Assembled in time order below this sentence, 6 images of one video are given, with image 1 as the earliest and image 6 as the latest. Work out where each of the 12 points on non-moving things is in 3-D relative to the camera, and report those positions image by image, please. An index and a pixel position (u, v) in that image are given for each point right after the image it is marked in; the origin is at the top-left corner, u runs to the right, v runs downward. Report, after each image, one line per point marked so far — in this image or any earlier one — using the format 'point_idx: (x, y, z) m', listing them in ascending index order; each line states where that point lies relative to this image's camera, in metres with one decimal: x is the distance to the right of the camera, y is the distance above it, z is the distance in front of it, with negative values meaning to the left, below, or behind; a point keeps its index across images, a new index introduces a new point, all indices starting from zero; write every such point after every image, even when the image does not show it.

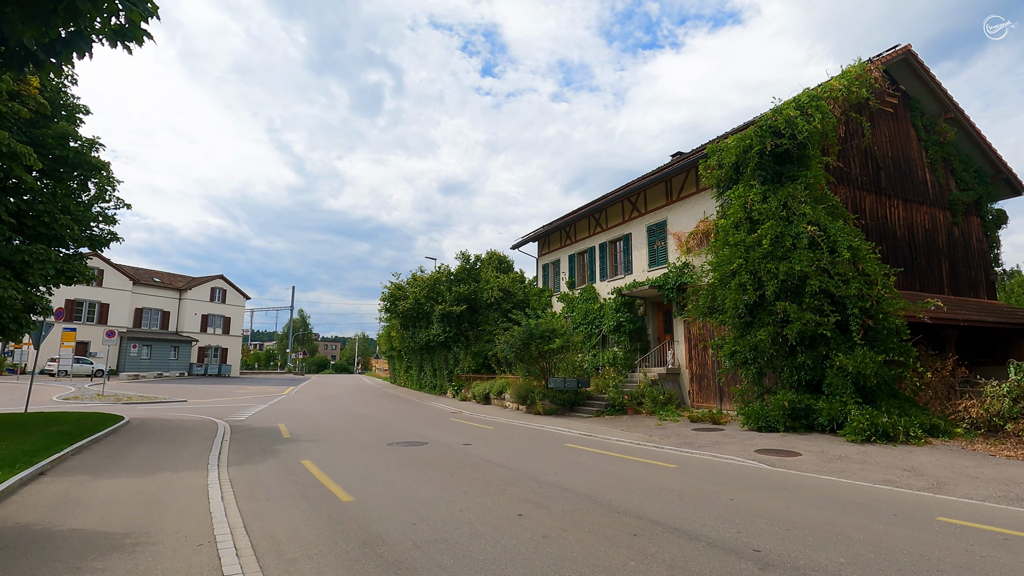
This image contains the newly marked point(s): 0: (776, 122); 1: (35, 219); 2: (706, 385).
0: (+6.7, +4.2, +14.1) m
1: (-10.7, +1.5, +12.4) m
2: (+6.0, -3.0, +17.3) m
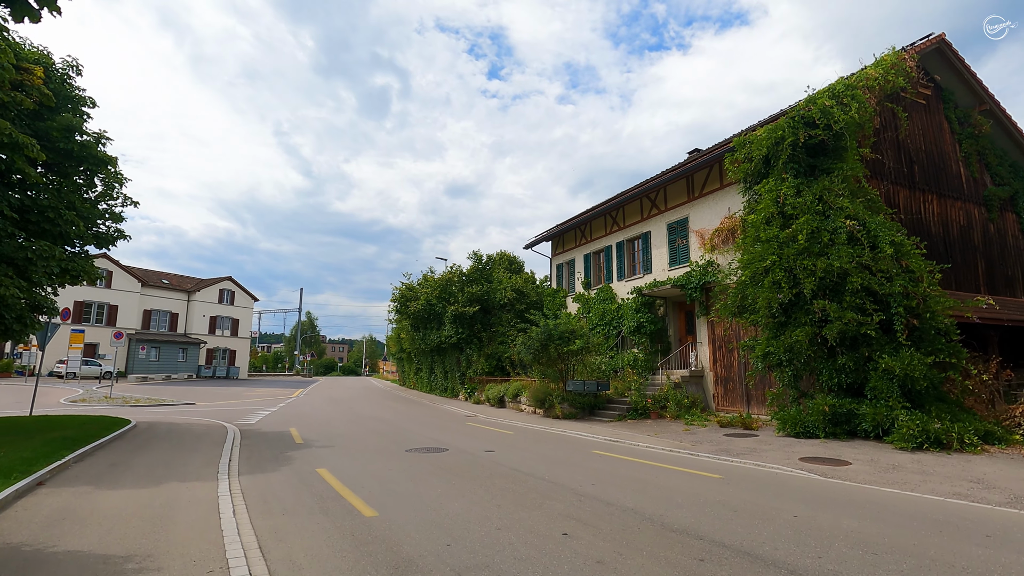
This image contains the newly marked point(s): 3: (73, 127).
0: (+7.2, +4.3, +13.4) m
1: (-10.2, +1.6, +11.9) m
2: (+6.6, -3.0, +16.6) m
3: (-9.7, +3.6, +12.2) m
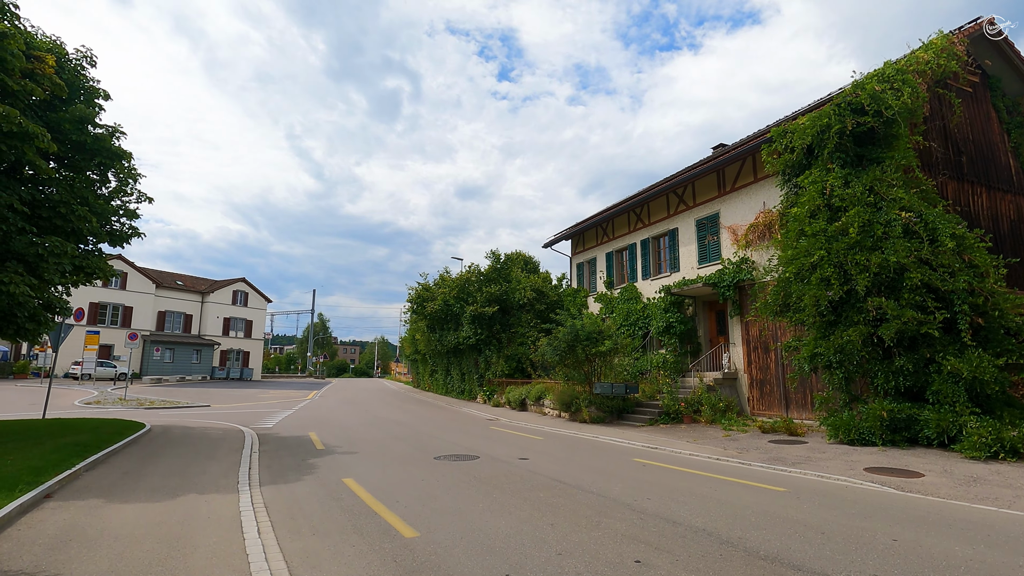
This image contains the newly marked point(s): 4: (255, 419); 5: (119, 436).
0: (+7.9, +4.3, +12.6) m
1: (-9.6, +1.6, +11.4) m
2: (+7.3, -3.0, +15.8) m
3: (-9.1, +3.6, +11.7) m
4: (-8.4, -4.3, +17.9) m
5: (-7.9, -3.0, +11.1) m
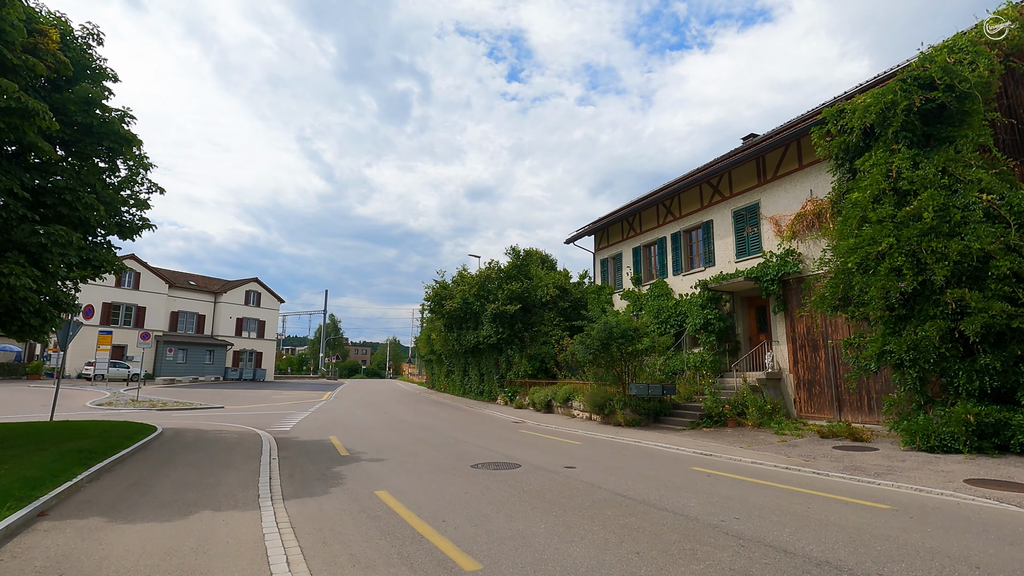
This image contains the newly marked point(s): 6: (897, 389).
0: (+8.7, +4.5, +11.5) m
1: (-8.8, +1.7, +10.7) m
2: (+8.2, -2.8, +14.7) m
3: (-8.3, +3.7, +10.9) m
4: (-7.5, -4.1, +17.1) m
5: (-7.1, -2.8, +10.2) m
6: (+9.1, -2.4, +13.0) m
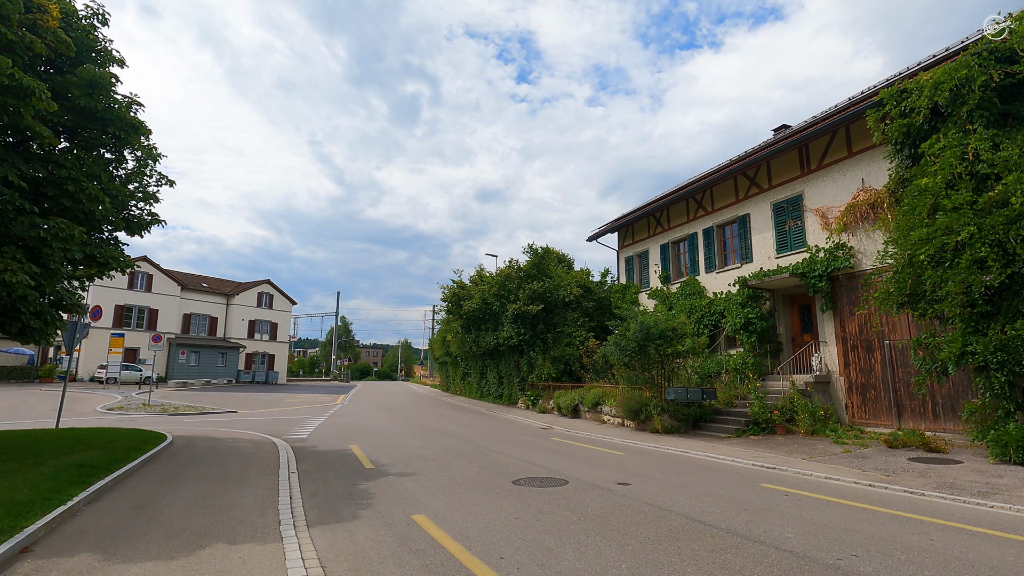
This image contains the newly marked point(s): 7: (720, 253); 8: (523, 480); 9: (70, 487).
0: (+9.3, +4.6, +10.5) m
1: (-8.1, +1.8, +9.9) m
2: (+8.9, -2.7, +13.6) m
3: (-7.6, +3.8, +10.1) m
4: (-6.7, -4.1, +16.3) m
5: (-6.4, -2.8, +9.4) m
6: (+9.8, -2.3, +11.9) m
7: (+7.3, +1.2, +19.2) m
8: (+0.2, -2.8, +8.0) m
9: (-5.3, -2.4, +6.6) m
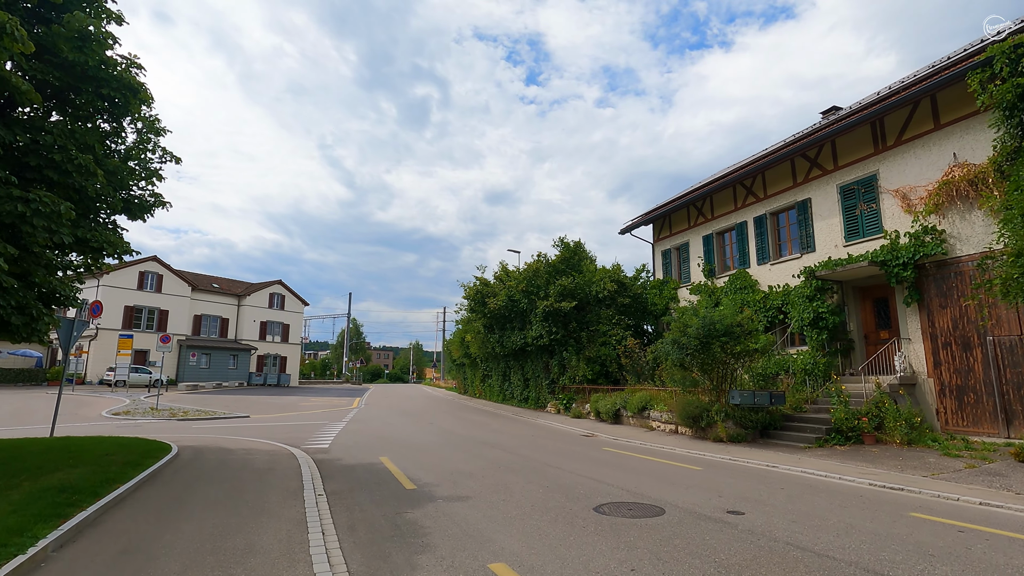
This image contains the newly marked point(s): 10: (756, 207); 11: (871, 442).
0: (+10.3, +4.9, +8.7) m
1: (-7.2, +2.0, +8.4) m
2: (+10.0, -2.5, +11.9) m
3: (-6.7, +4.0, +8.7) m
4: (-5.6, -4.0, +14.8) m
5: (-5.5, -2.6, +7.9) m
6: (+10.8, -2.0, +10.1) m
7: (+8.4, +1.4, +17.5) m
8: (+1.1, -2.6, +6.4) m
9: (-4.4, -2.1, +5.1) m
10: (+8.2, +2.7, +18.5) m
11: (+7.6, -3.2, +11.7) m
